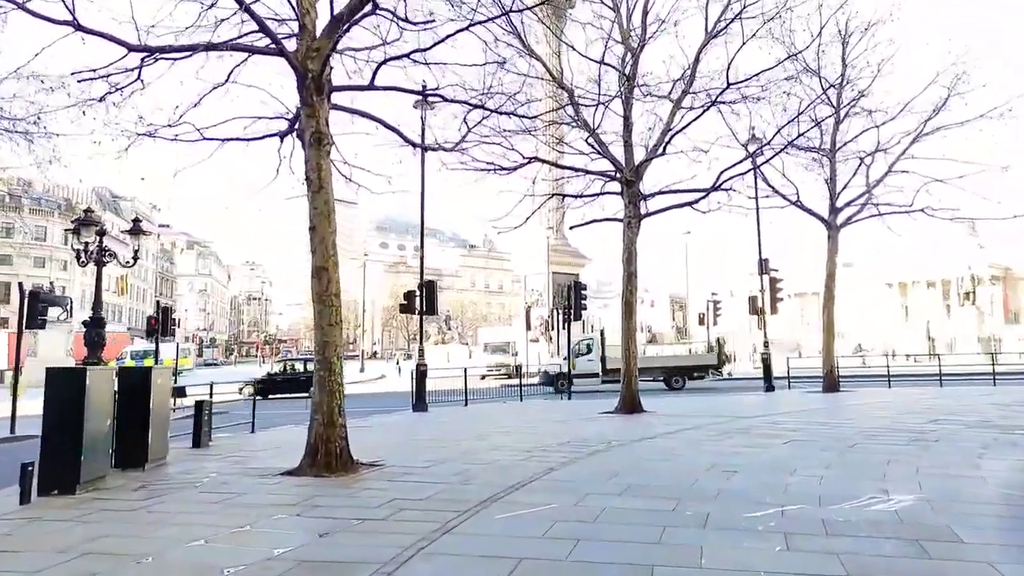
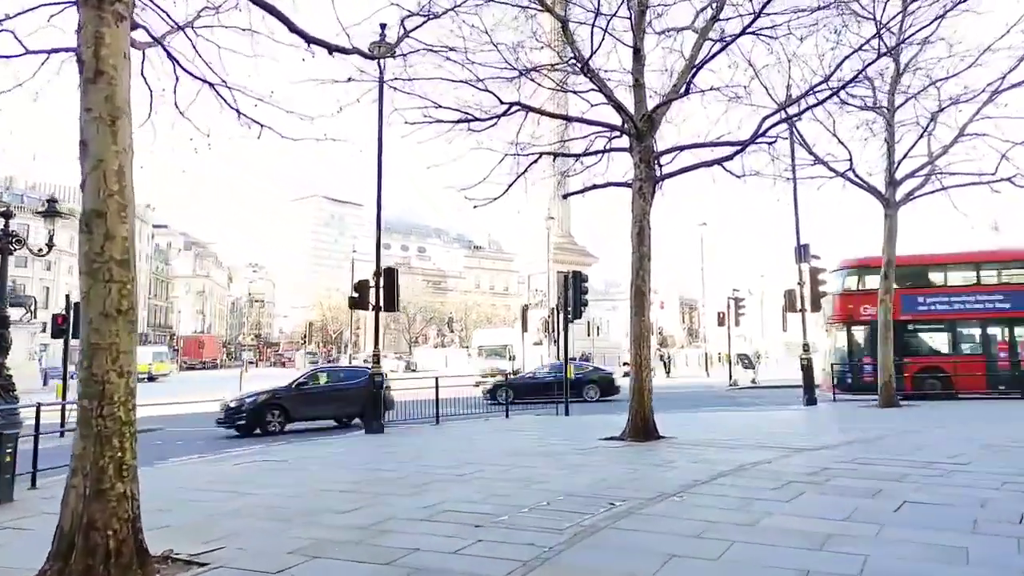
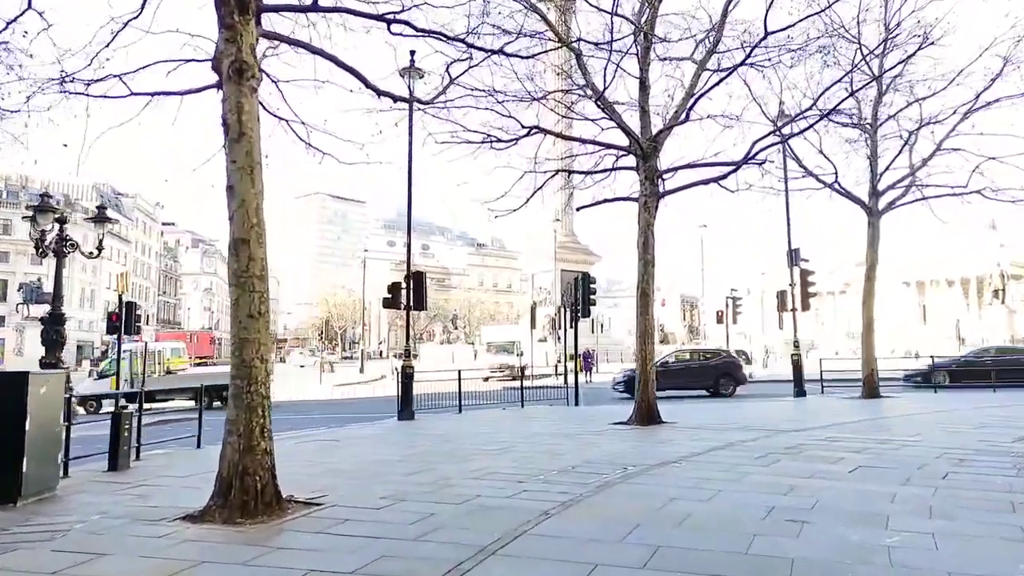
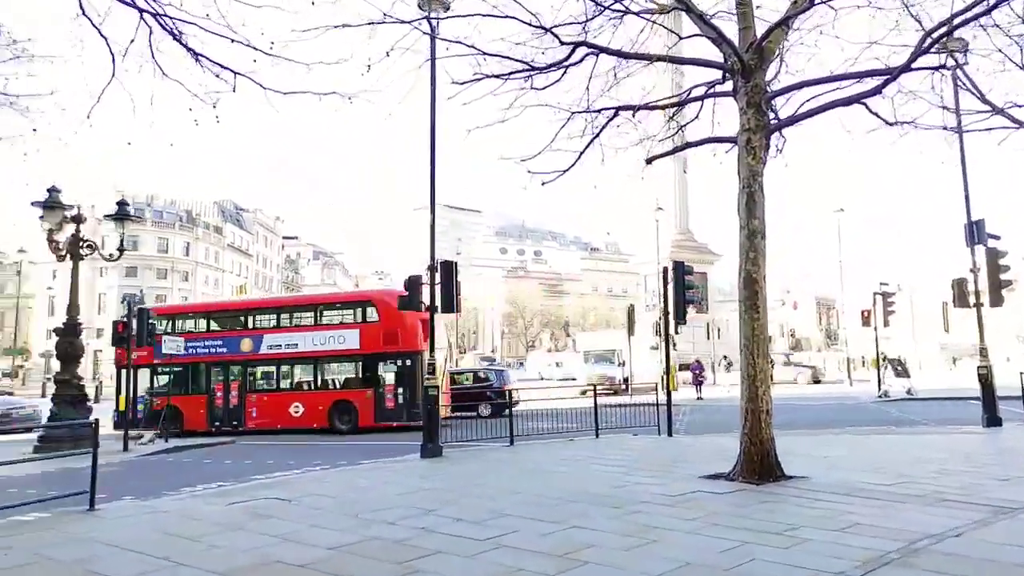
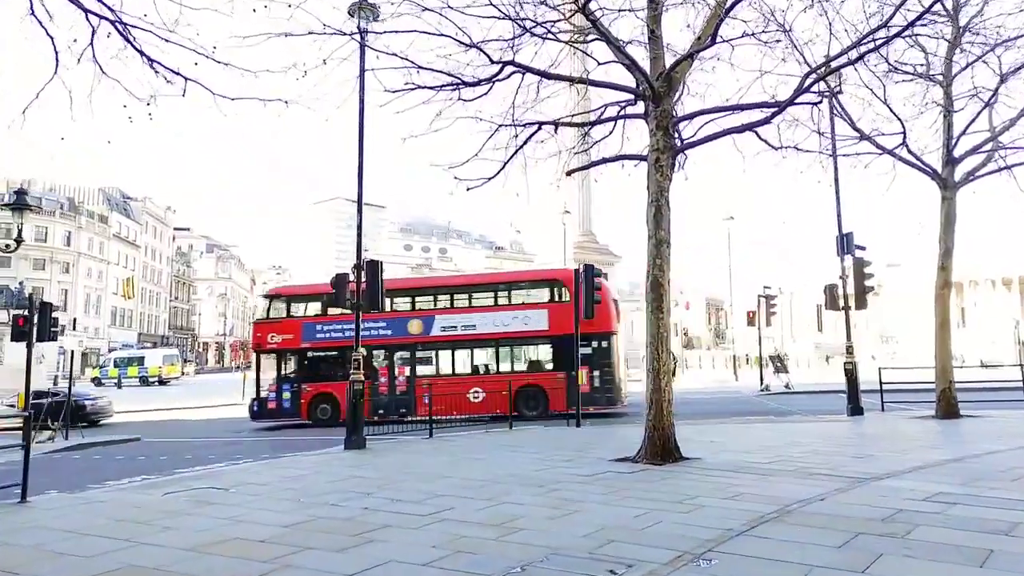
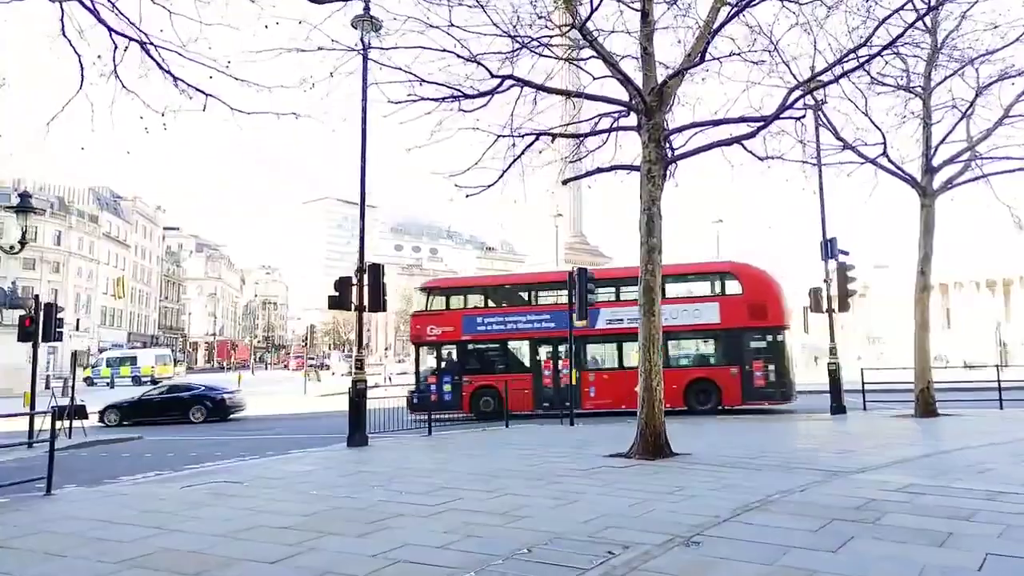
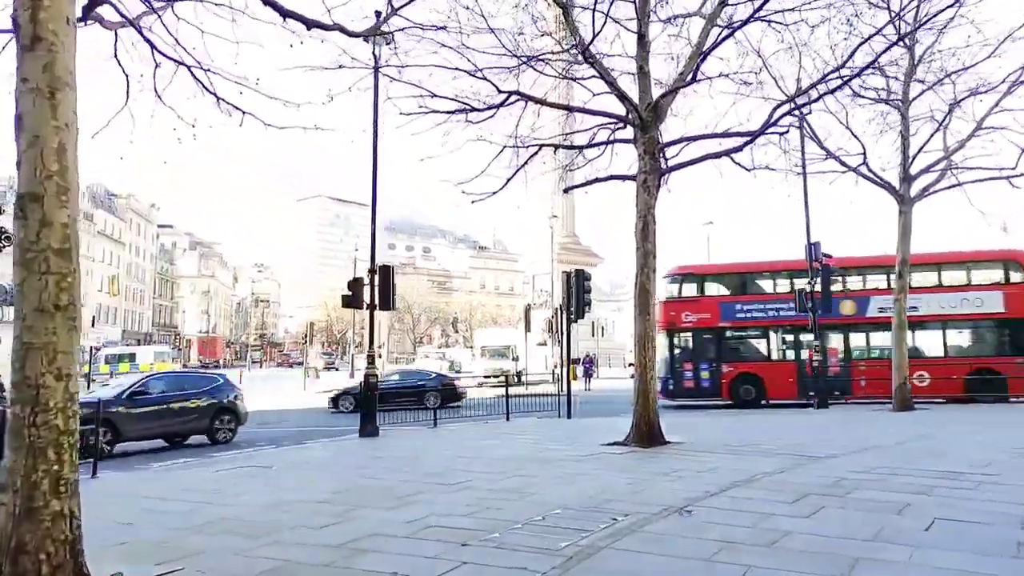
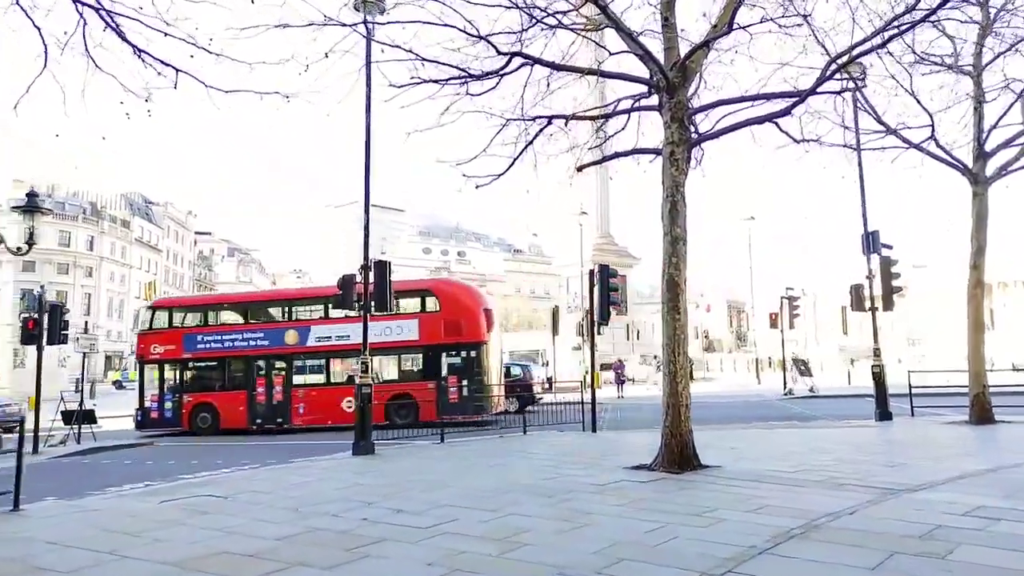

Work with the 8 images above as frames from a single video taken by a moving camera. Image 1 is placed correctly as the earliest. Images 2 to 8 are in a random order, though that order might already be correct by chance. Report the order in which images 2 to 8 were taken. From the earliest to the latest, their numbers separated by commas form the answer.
3, 2, 7, 6, 5, 8, 4
